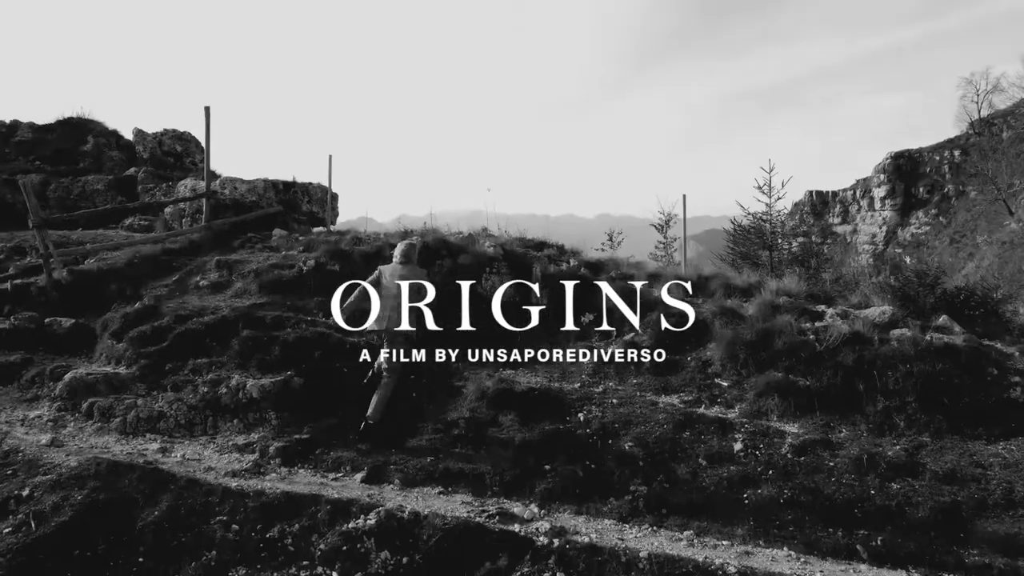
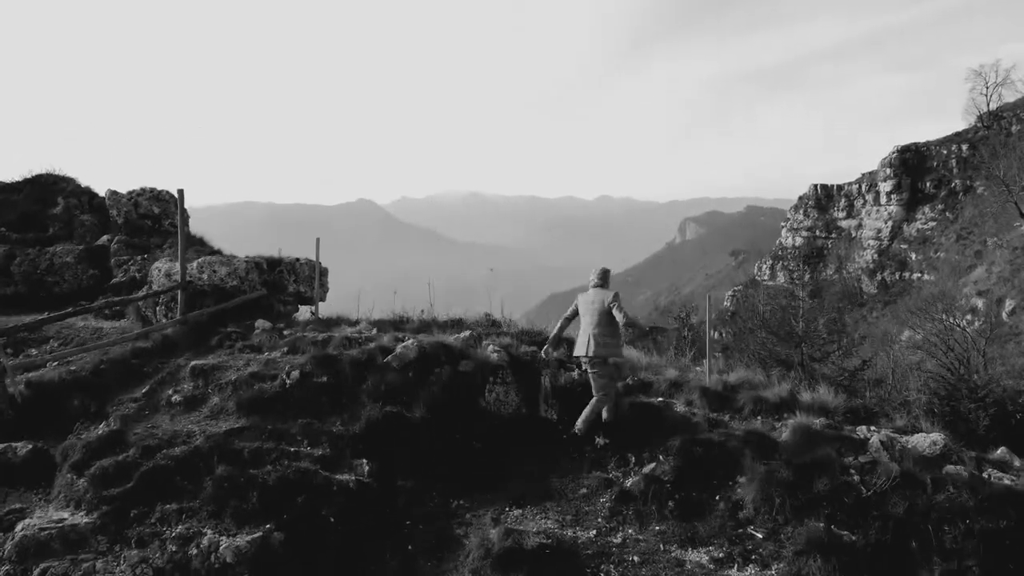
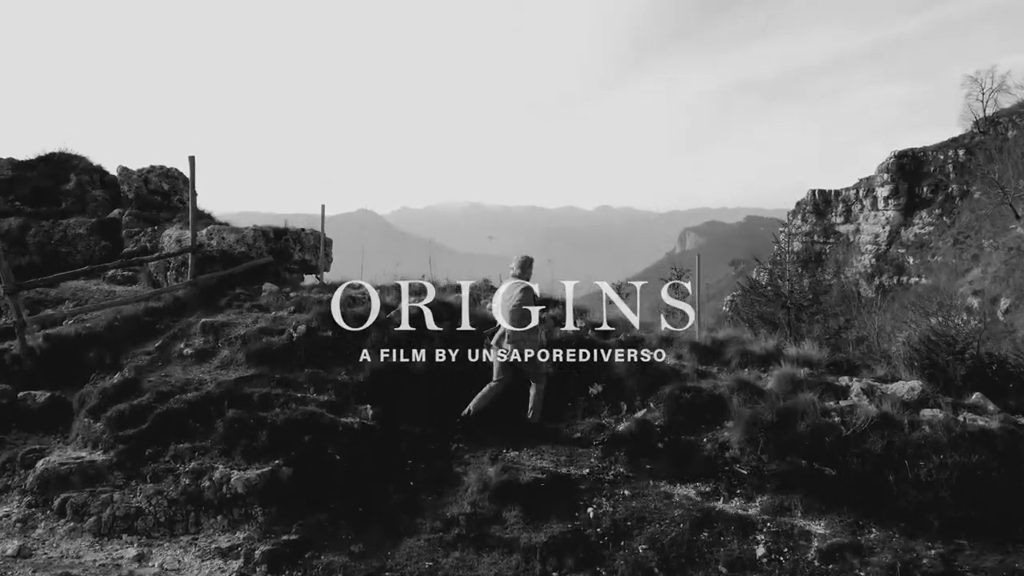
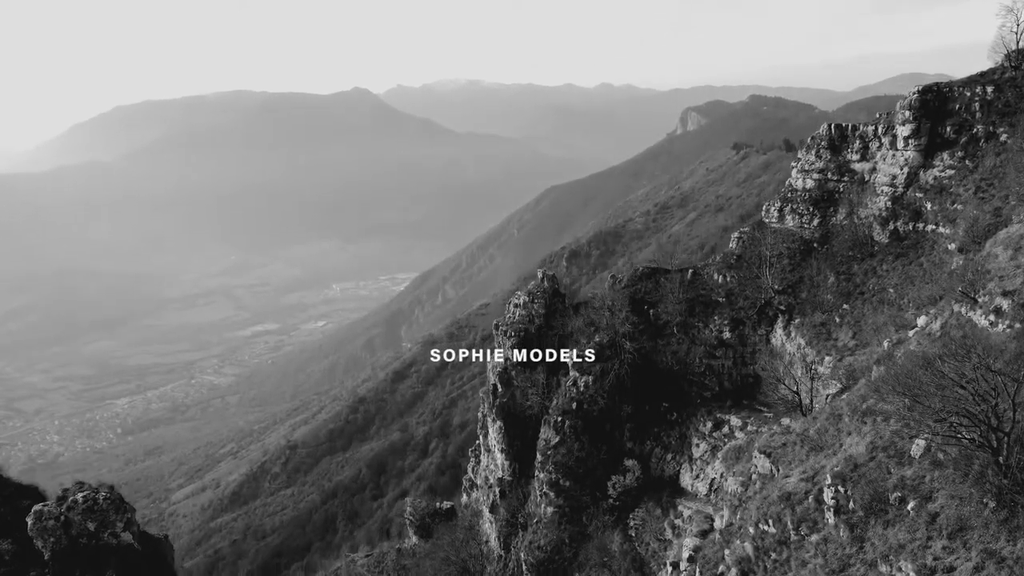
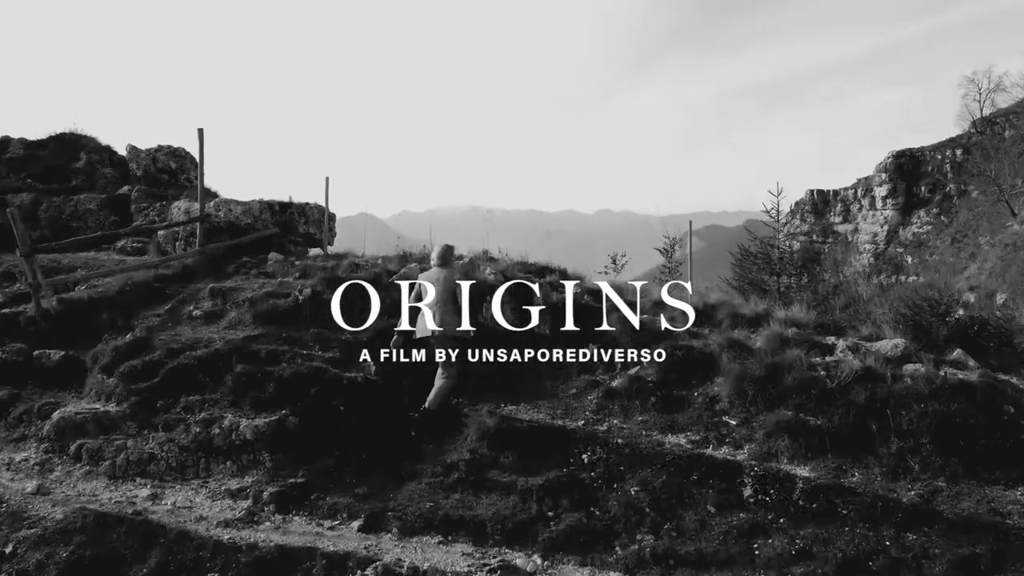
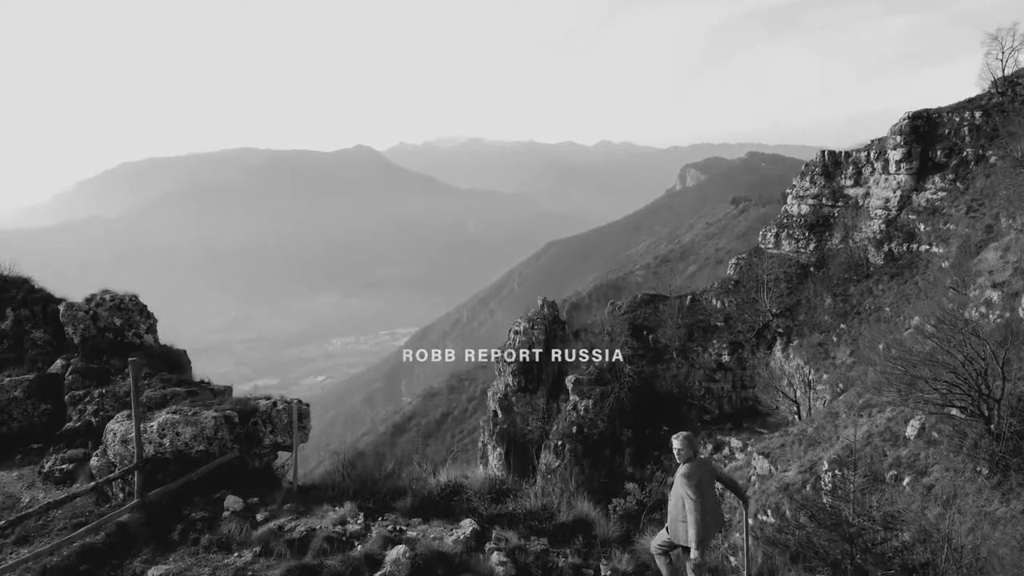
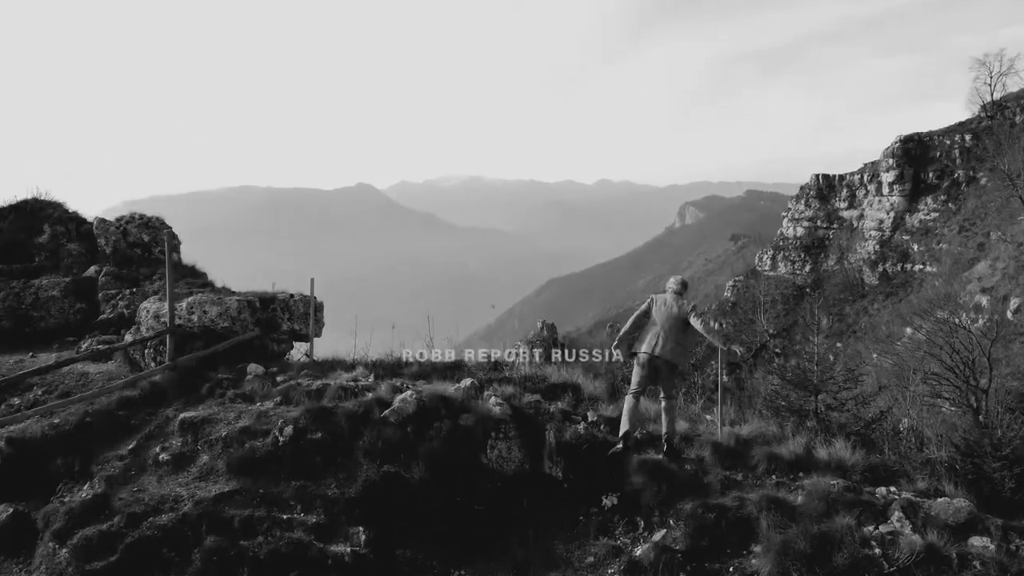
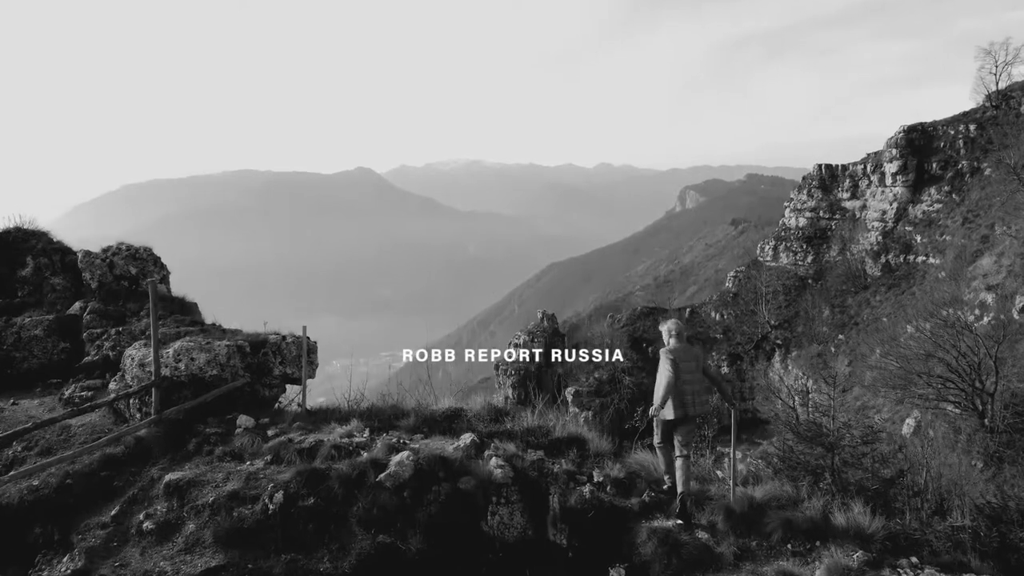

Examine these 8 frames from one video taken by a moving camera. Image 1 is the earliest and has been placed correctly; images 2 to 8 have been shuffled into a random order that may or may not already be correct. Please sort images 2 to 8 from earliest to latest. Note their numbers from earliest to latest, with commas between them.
5, 3, 2, 7, 8, 6, 4
